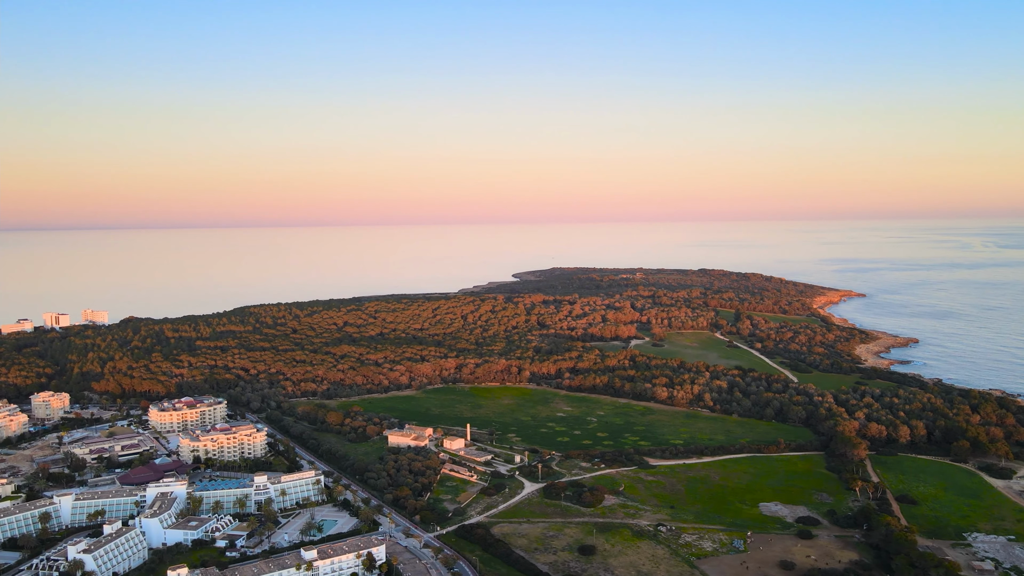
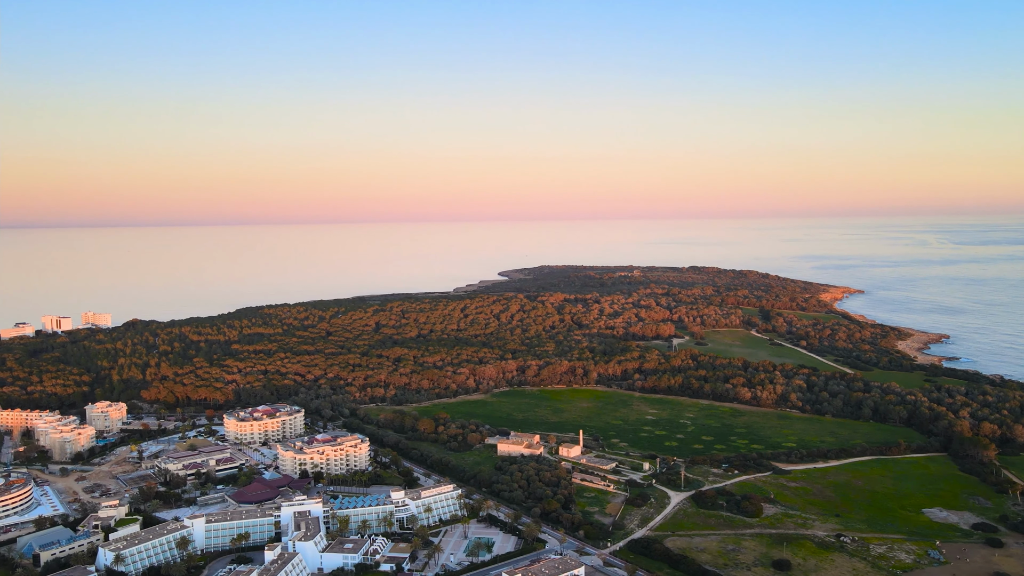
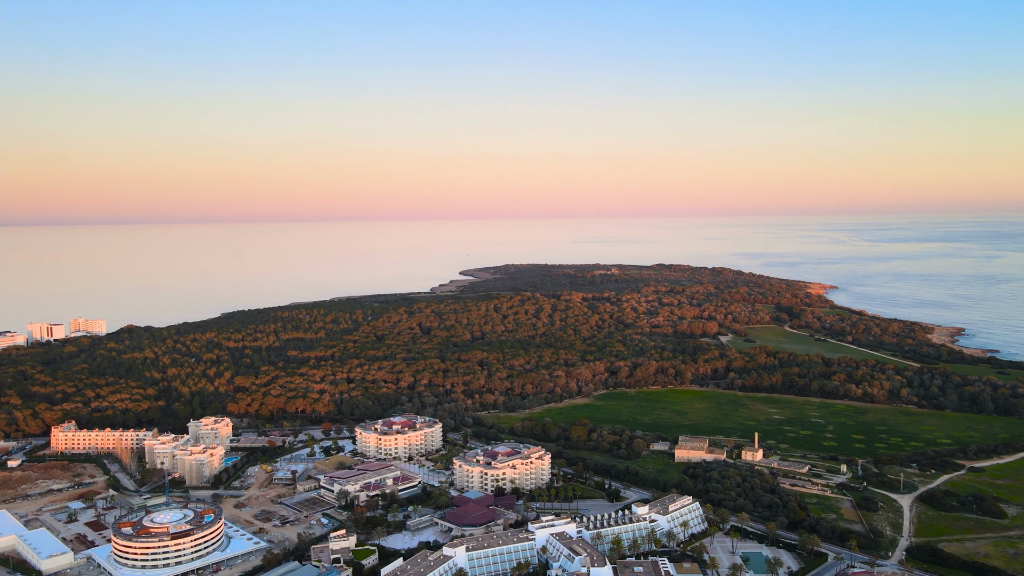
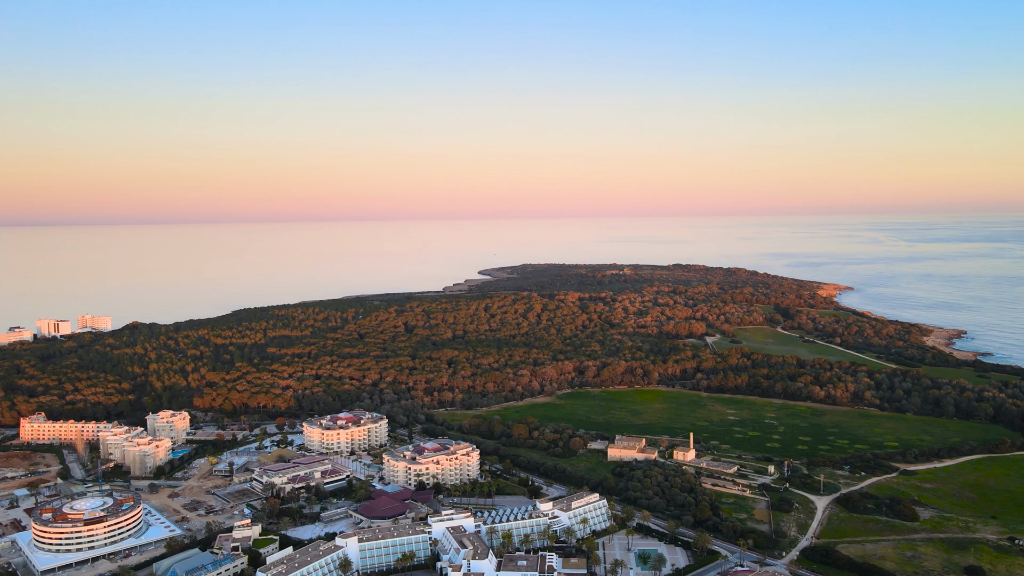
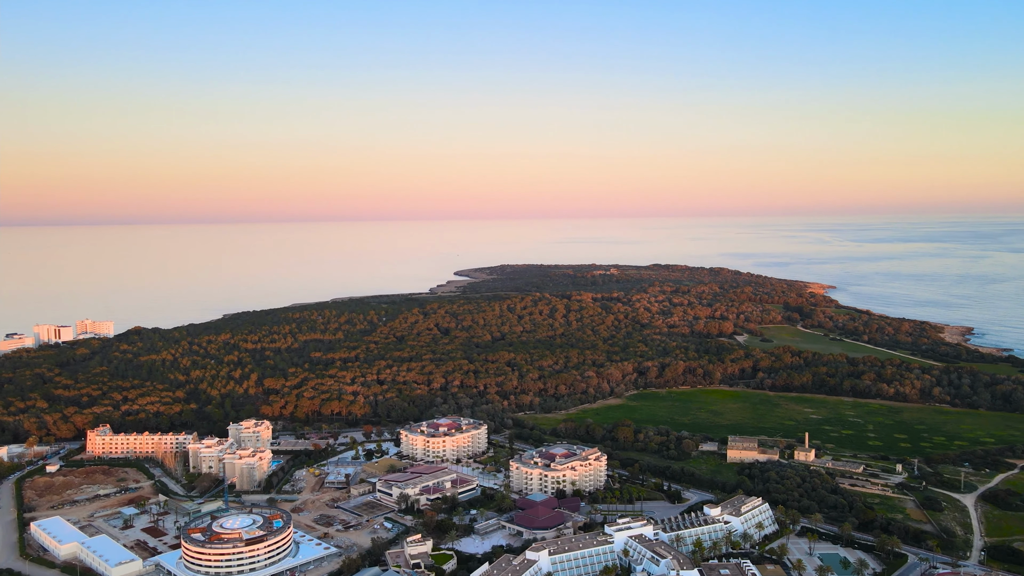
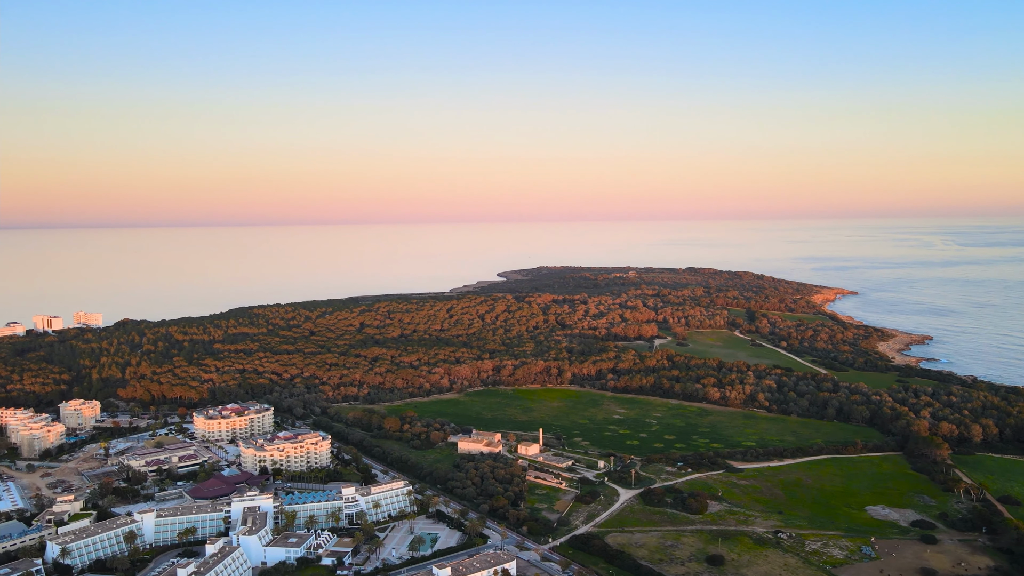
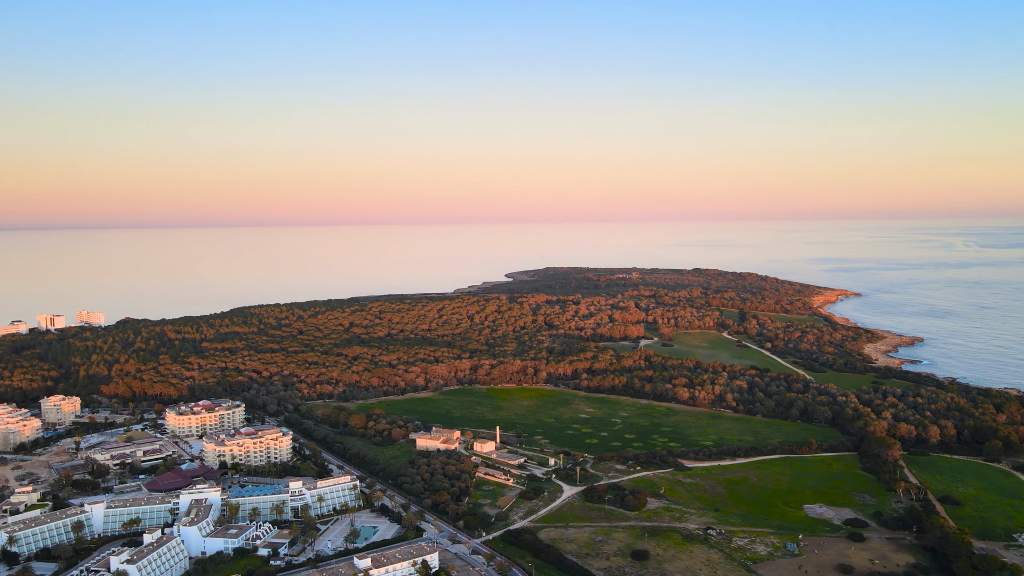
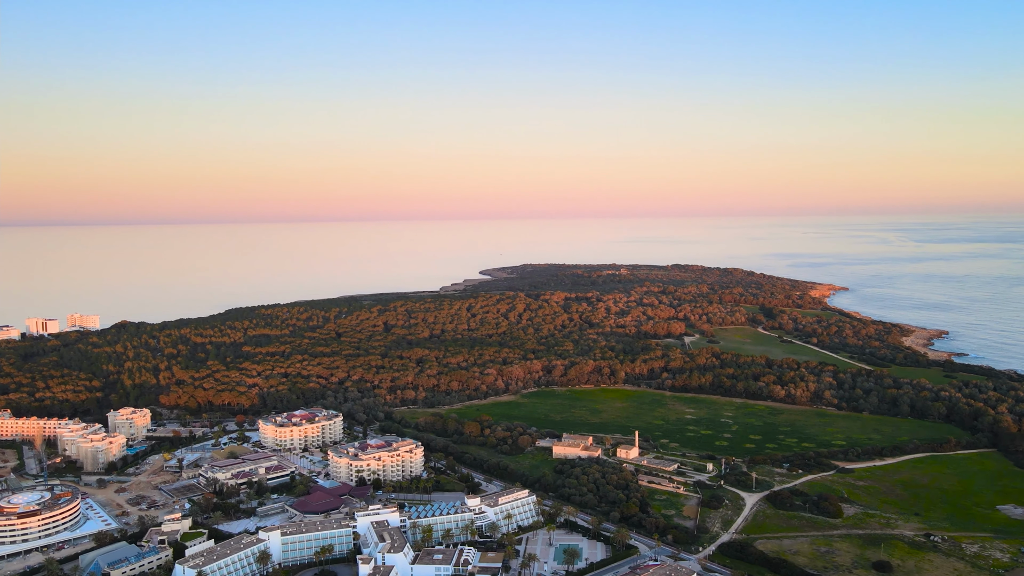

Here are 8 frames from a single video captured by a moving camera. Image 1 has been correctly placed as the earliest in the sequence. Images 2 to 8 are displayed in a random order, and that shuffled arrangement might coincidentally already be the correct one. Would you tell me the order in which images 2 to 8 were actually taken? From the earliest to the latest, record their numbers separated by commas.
7, 6, 2, 8, 4, 3, 5
